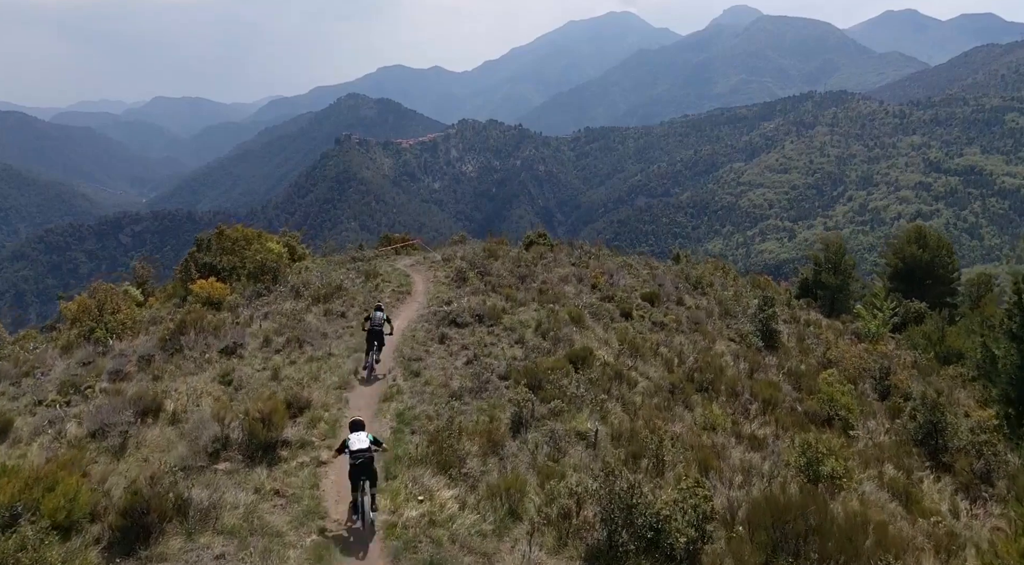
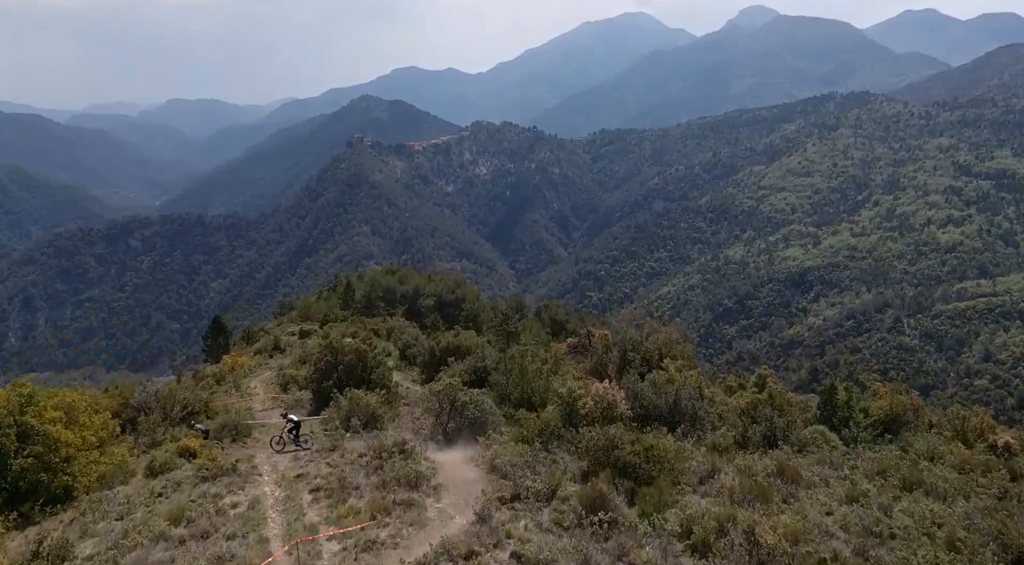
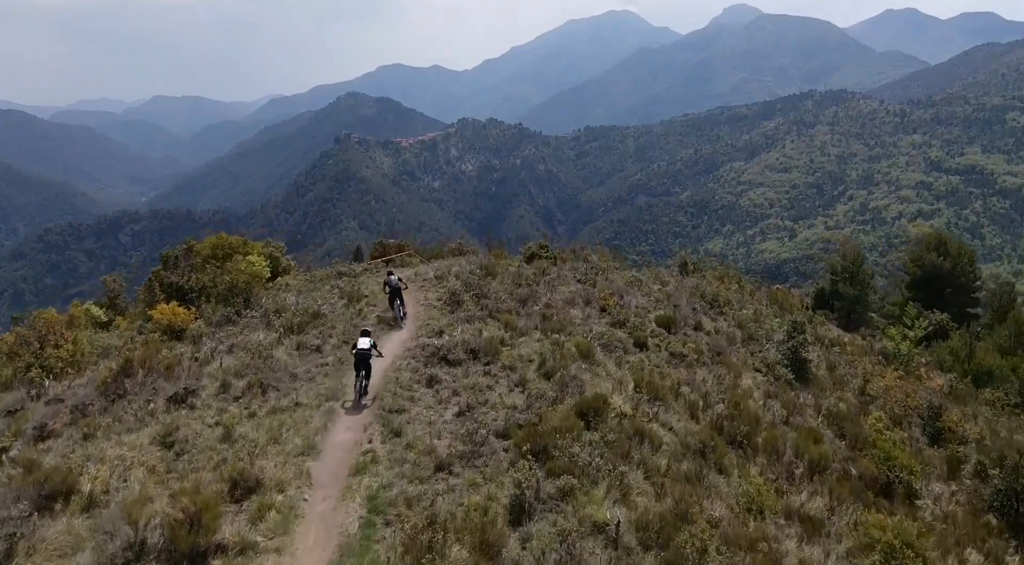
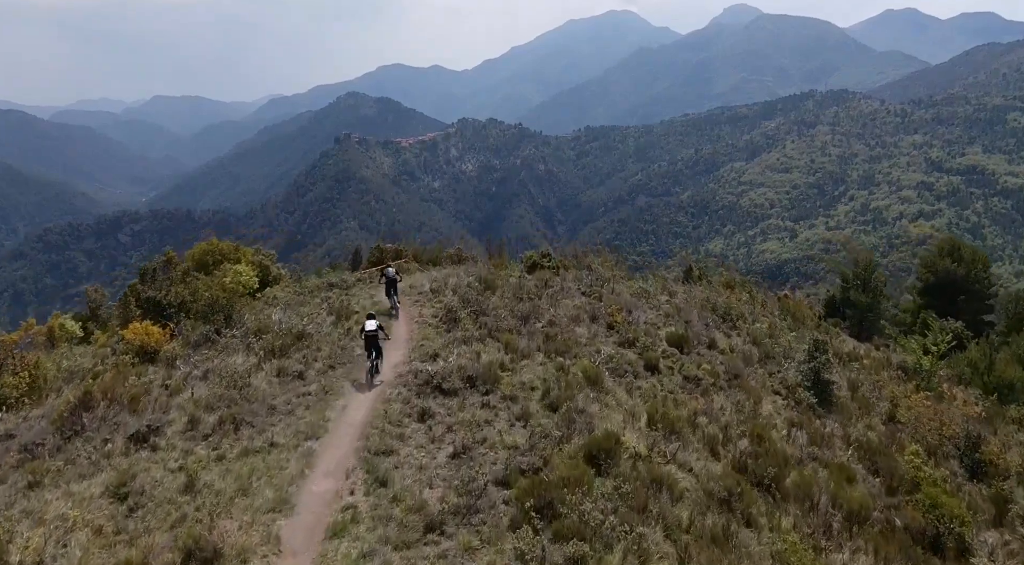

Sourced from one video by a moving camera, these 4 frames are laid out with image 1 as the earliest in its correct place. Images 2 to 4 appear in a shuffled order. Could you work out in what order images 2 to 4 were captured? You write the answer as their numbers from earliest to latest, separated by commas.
3, 4, 2
